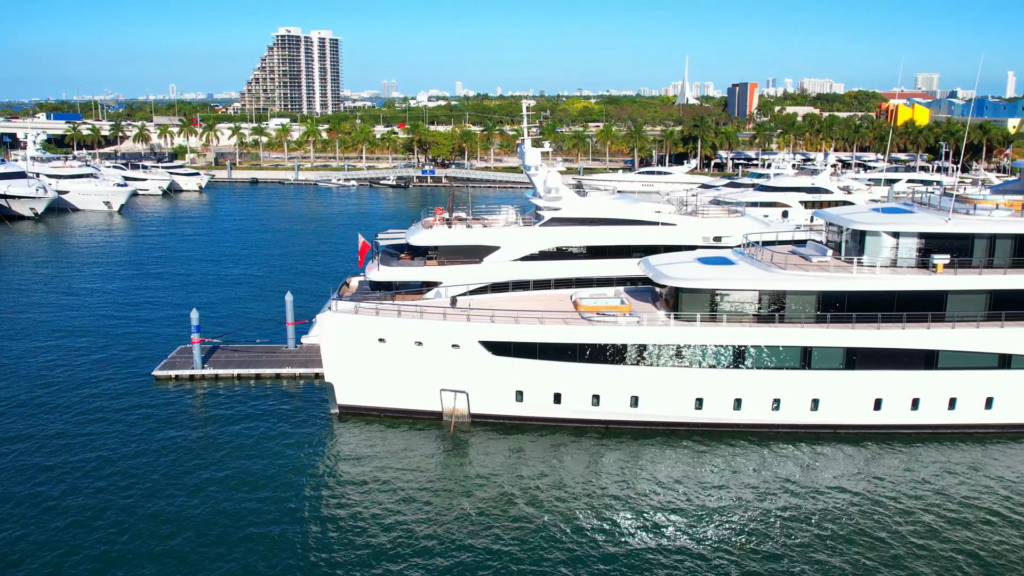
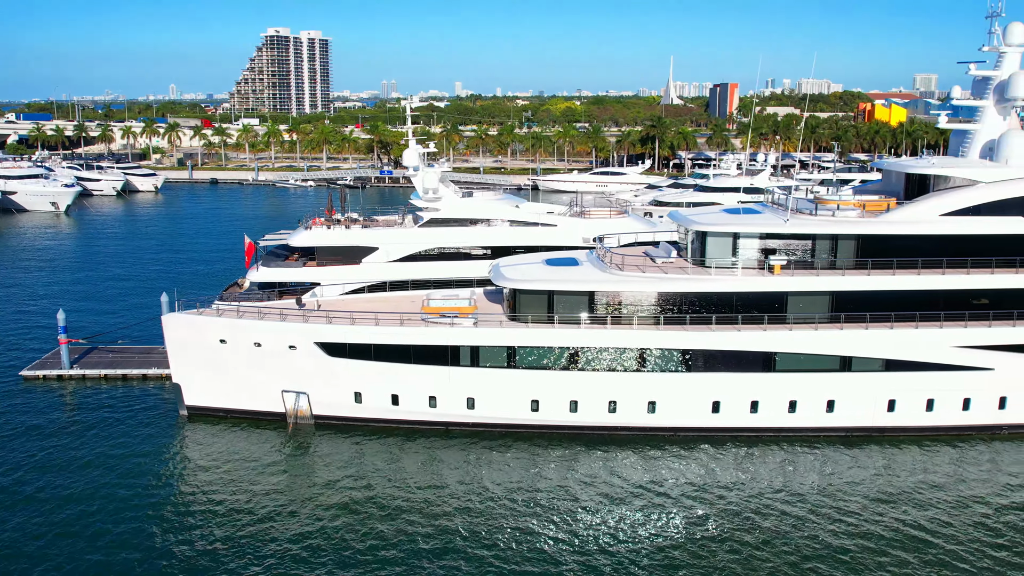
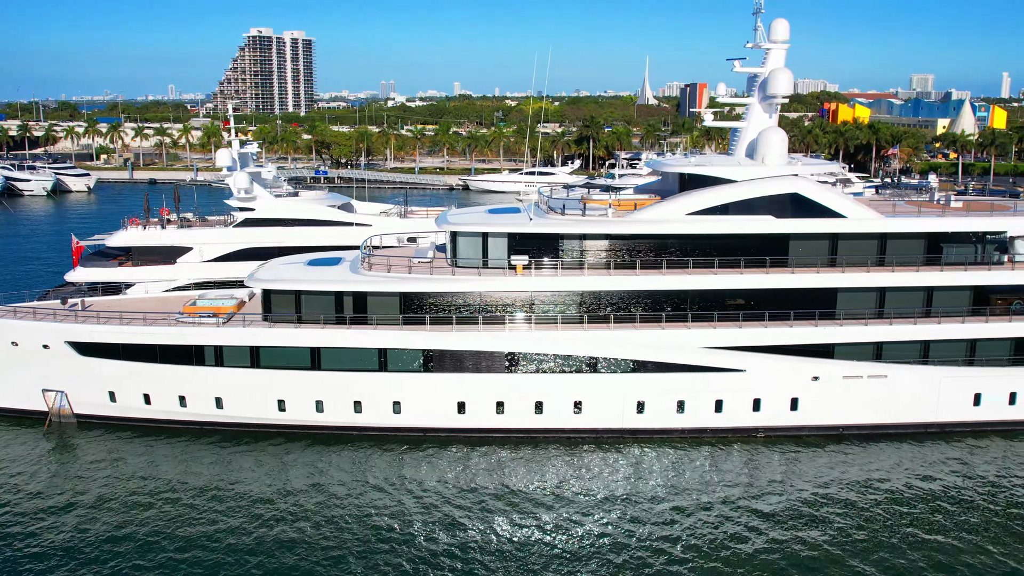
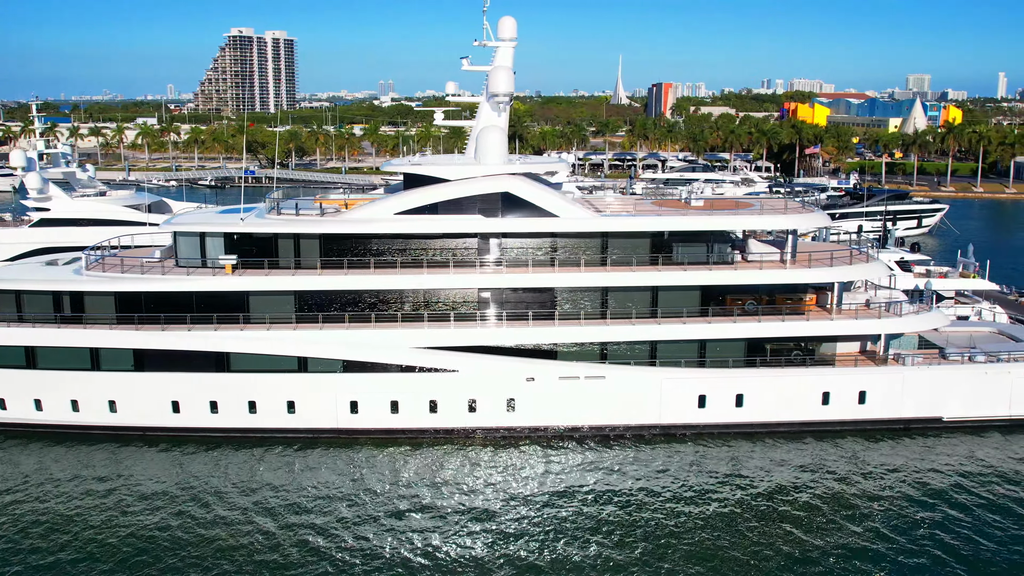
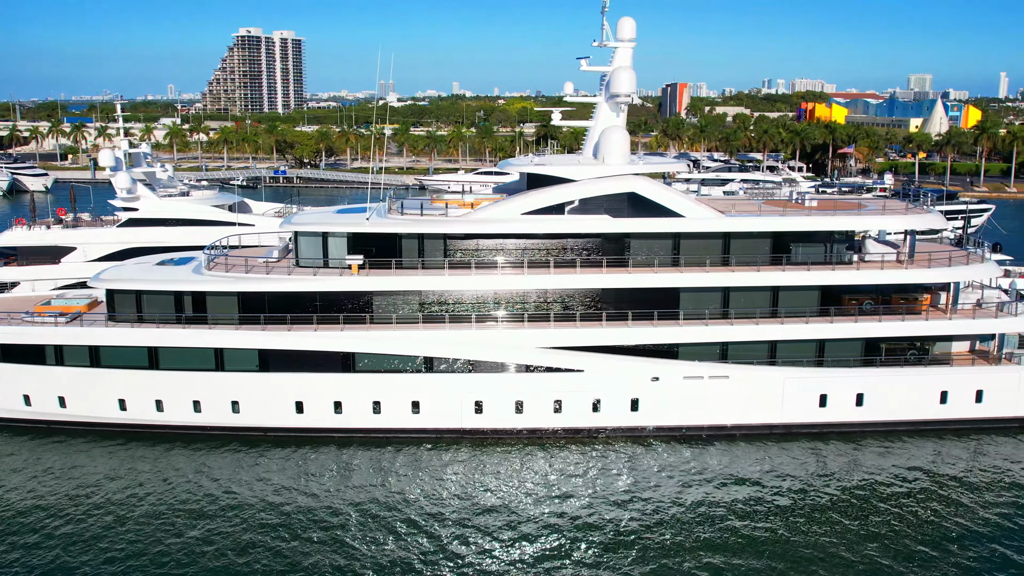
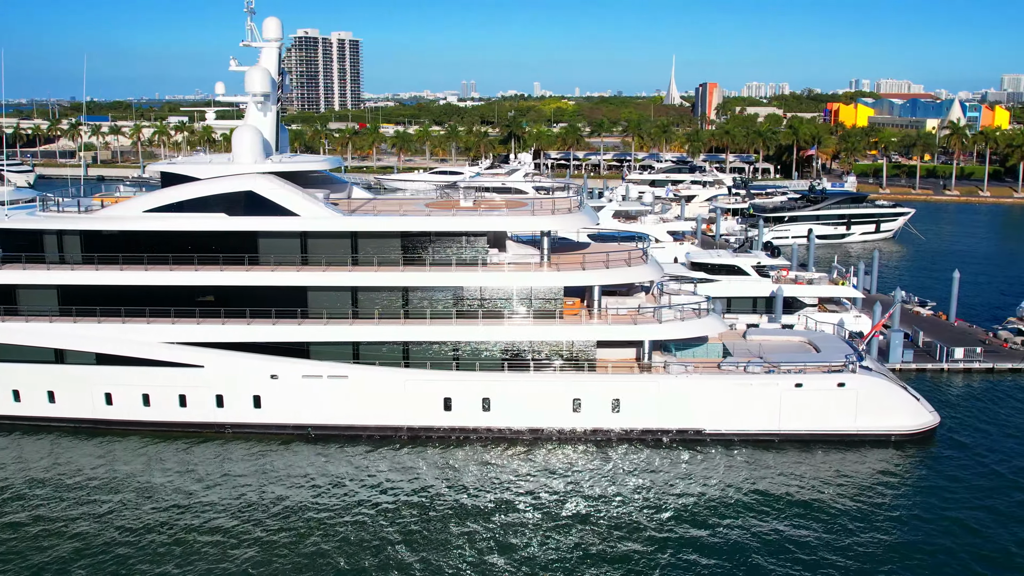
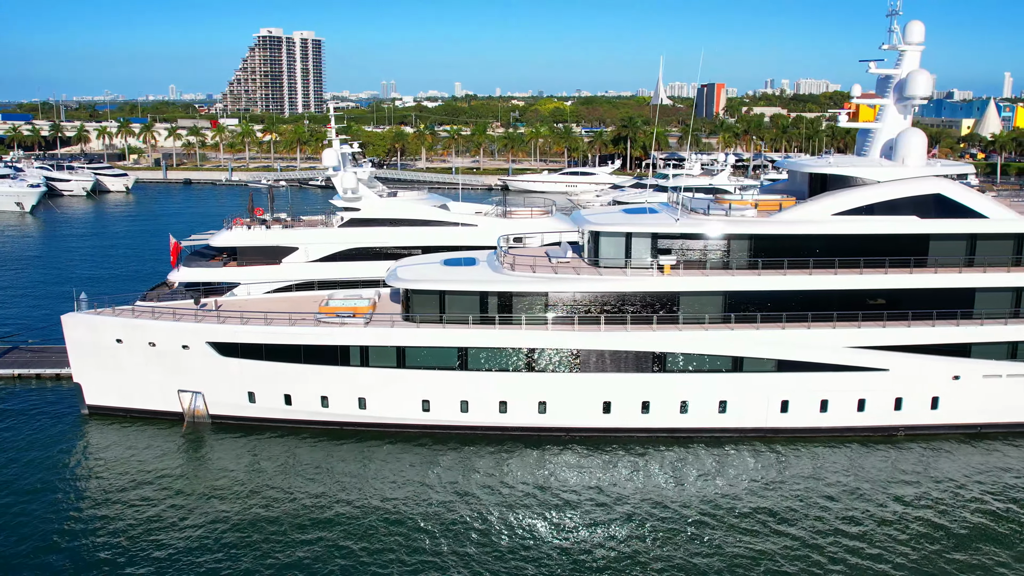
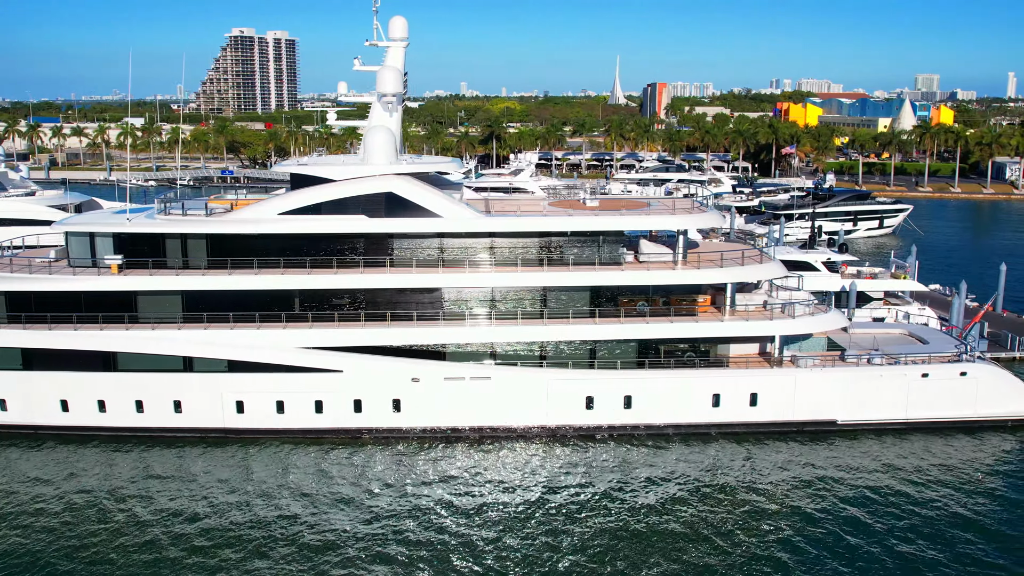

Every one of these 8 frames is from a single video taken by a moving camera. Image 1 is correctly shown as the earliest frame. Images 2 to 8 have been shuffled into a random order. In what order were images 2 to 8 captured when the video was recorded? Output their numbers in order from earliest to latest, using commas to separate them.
2, 7, 3, 5, 4, 8, 6
